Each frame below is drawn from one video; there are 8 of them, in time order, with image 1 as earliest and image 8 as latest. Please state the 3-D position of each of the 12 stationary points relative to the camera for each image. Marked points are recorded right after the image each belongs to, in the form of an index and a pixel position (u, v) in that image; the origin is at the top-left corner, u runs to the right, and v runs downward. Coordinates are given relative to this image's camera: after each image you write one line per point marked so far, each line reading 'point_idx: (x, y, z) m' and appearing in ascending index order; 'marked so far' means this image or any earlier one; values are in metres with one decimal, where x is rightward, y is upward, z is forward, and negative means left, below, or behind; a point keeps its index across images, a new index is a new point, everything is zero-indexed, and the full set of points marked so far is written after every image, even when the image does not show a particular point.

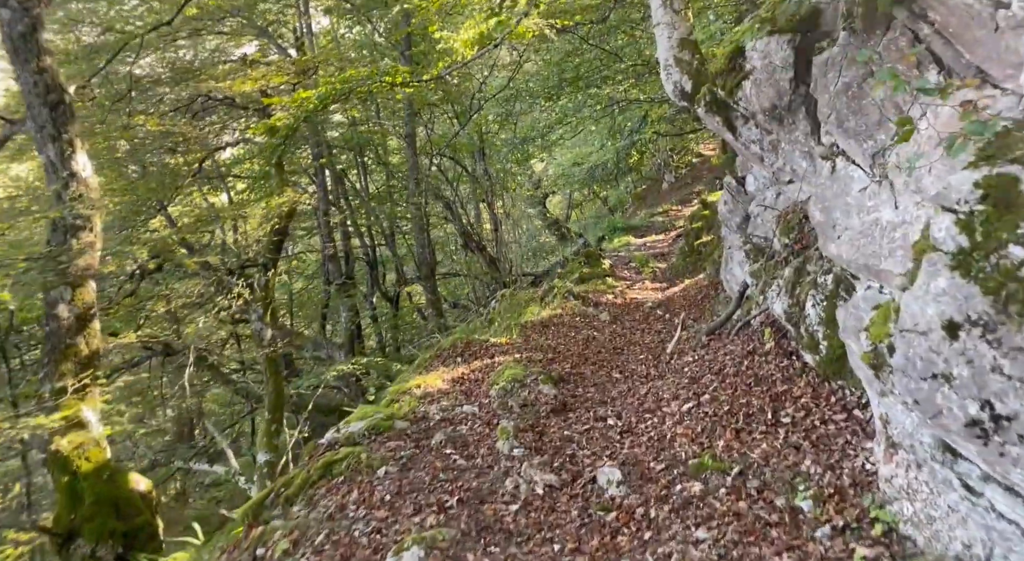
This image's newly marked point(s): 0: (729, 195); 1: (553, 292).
0: (+2.3, +0.9, +7.8) m
1: (+0.5, -0.1, +9.9) m
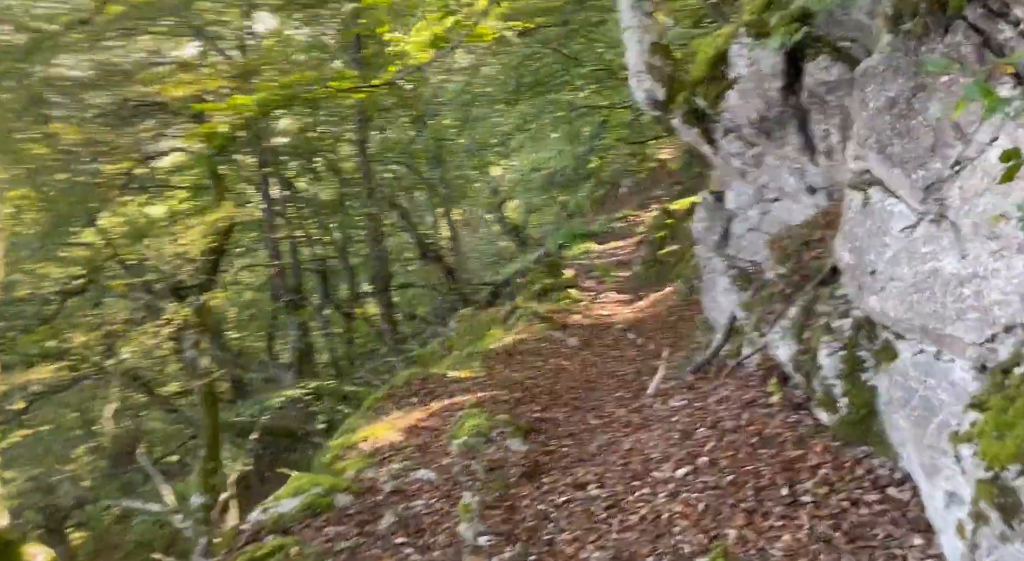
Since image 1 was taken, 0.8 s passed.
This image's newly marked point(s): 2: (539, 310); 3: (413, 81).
0: (+1.9, +0.7, +7.3) m
1: (0.0, -0.4, +9.3) m
2: (+0.3, -0.4, +8.9) m
3: (-1.9, +3.8, +14.0) m
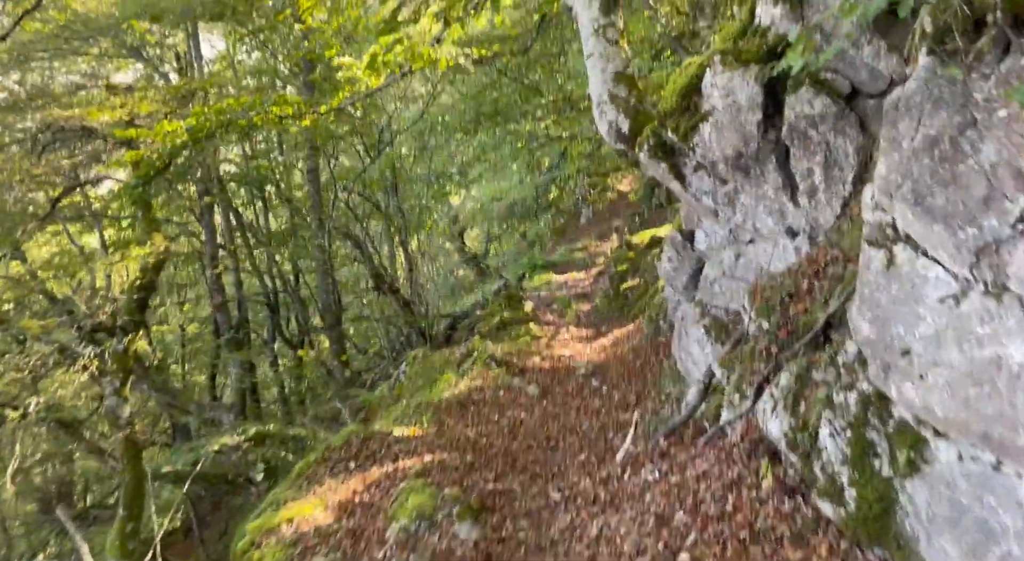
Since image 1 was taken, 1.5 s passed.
0: (+1.5, +0.3, +6.8) m
1: (-0.5, -0.8, +8.7) m
2: (-0.2, -0.8, +8.3) m
3: (-2.6, +3.1, +13.5) m
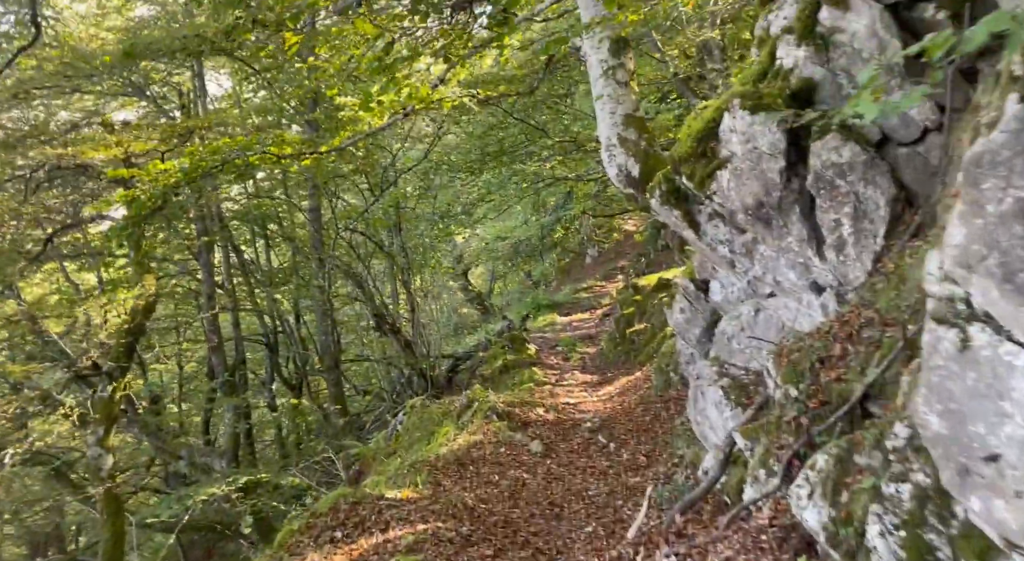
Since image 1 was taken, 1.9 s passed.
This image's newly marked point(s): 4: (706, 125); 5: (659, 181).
0: (+1.5, -0.2, +6.5) m
1: (-0.5, -1.4, +8.3) m
2: (-0.2, -1.3, +7.9) m
3: (-2.5, +2.4, +13.3) m
4: (+1.4, +1.1, +5.2) m
5: (+1.3, +0.9, +6.2) m
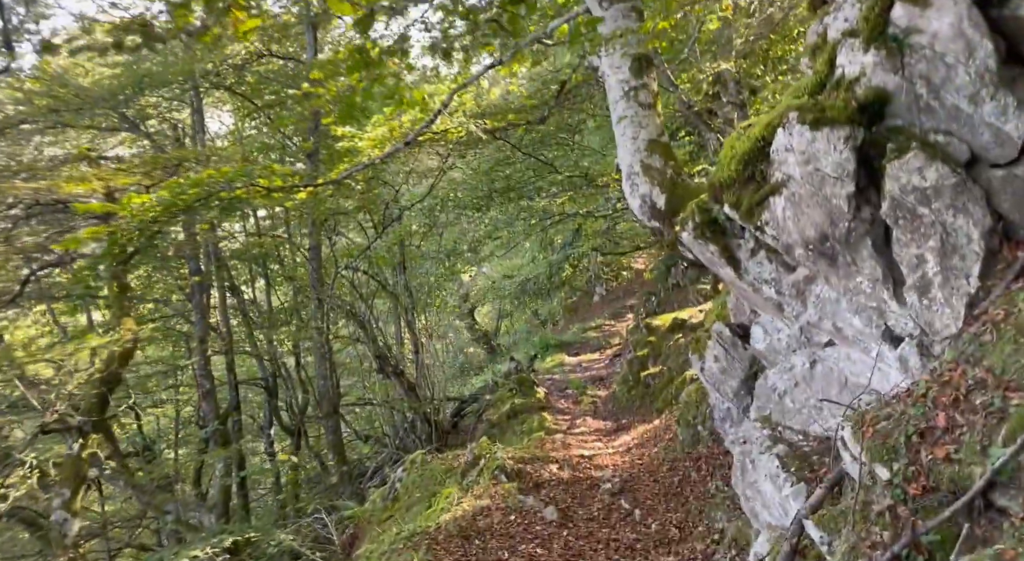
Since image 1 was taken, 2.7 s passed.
0: (+1.6, -0.5, +5.8) m
1: (-0.4, -1.8, +7.5) m
2: (-0.1, -1.8, +7.2) m
3: (-2.4, +1.7, +12.7) m
4: (+1.4, +0.8, +4.5) m
5: (+1.4, +0.5, +5.5) m
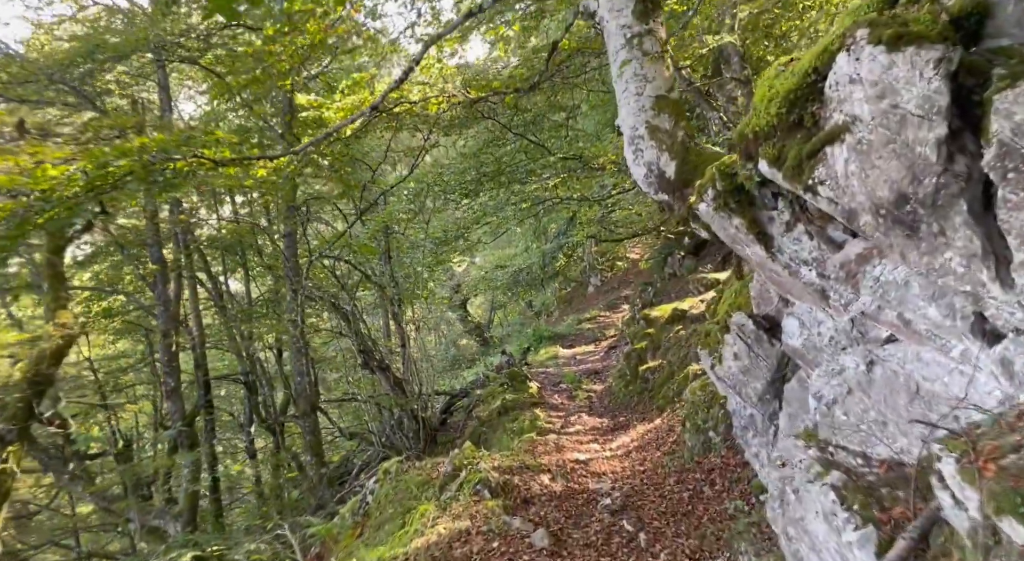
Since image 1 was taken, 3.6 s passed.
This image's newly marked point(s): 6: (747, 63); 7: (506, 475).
0: (+1.5, -0.4, +4.9) m
1: (-0.5, -1.7, +6.6) m
2: (-0.2, -1.6, +6.3) m
3: (-2.6, +1.9, +11.8) m
4: (+1.3, +0.9, +3.6) m
5: (+1.3, +0.6, +4.6) m
6: (+3.0, +2.8, +9.3) m
7: (-0.1, -1.8, +6.7) m
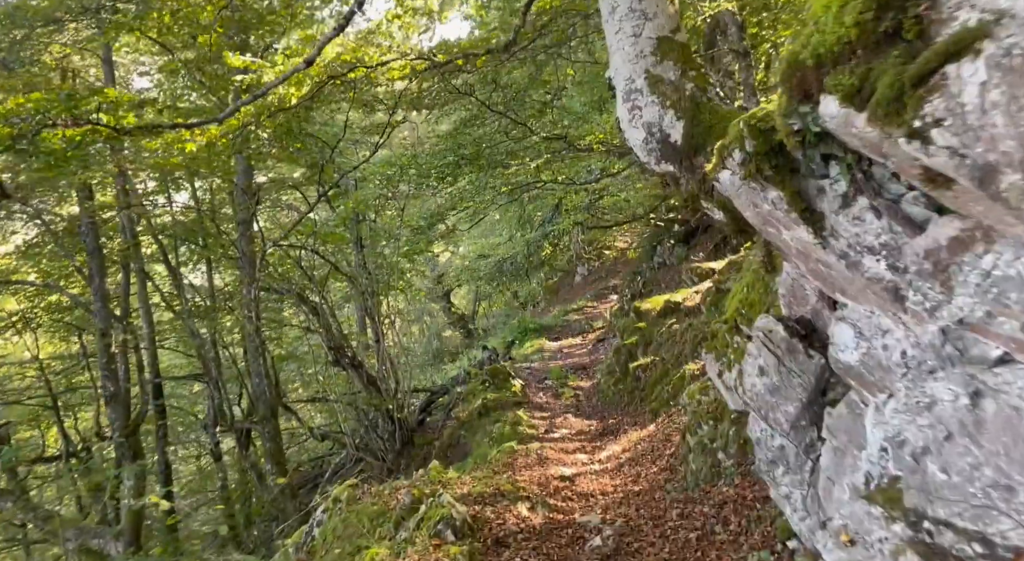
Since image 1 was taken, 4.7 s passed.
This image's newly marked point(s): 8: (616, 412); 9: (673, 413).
0: (+1.3, -0.4, +3.9) m
1: (-0.7, -1.6, +5.6) m
2: (-0.4, -1.6, +5.3) m
3: (-2.9, +2.0, +10.7) m
4: (+1.1, +0.9, +2.6) m
5: (+1.1, +0.7, +3.6) m
6: (+2.7, +2.9, +8.3) m
7: (-0.3, -1.7, +5.7) m
8: (+1.7, -2.2, +12.1) m
9: (+2.0, -1.6, +8.9) m
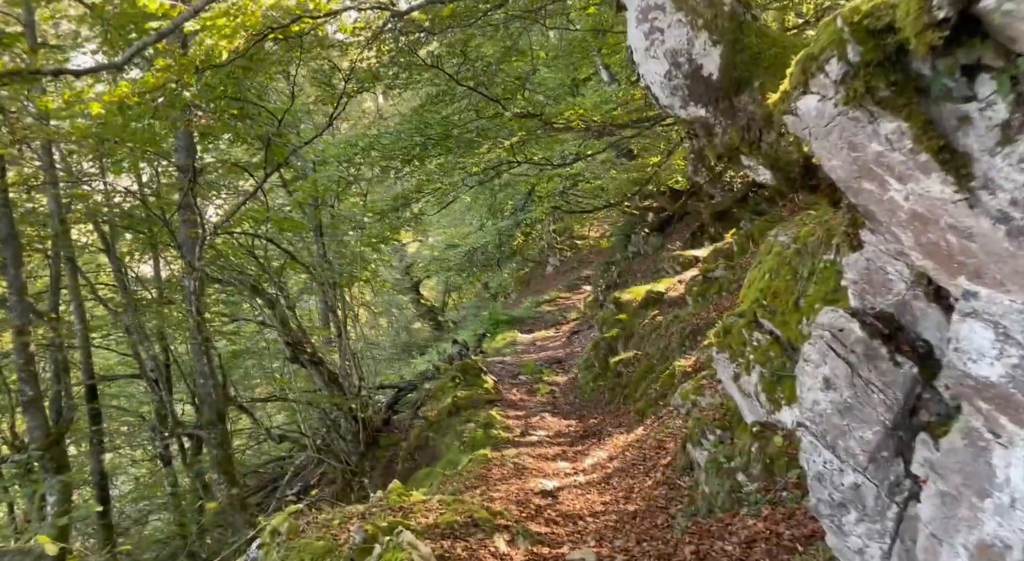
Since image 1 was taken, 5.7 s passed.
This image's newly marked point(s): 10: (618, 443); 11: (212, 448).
0: (+1.2, -0.3, +2.9) m
1: (-0.9, -1.6, +4.6) m
2: (-0.5, -1.5, +4.3) m
3: (-3.3, +2.1, +9.6) m
4: (+1.1, +1.0, +1.6) m
5: (+1.0, +0.7, +2.7) m
6: (+2.4, +3.0, +7.4) m
7: (-0.4, -1.6, +4.7) m
8: (+1.3, -2.0, +11.2) m
9: (+1.7, -1.5, +8.0) m
10: (+1.2, -1.8, +8.4) m
11: (-4.3, -2.4, +10.7) m
